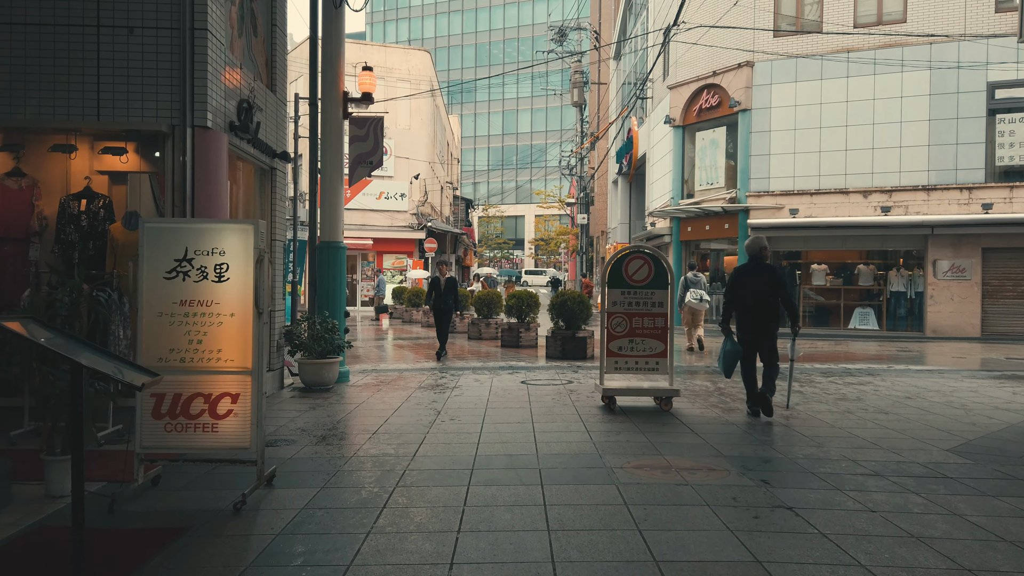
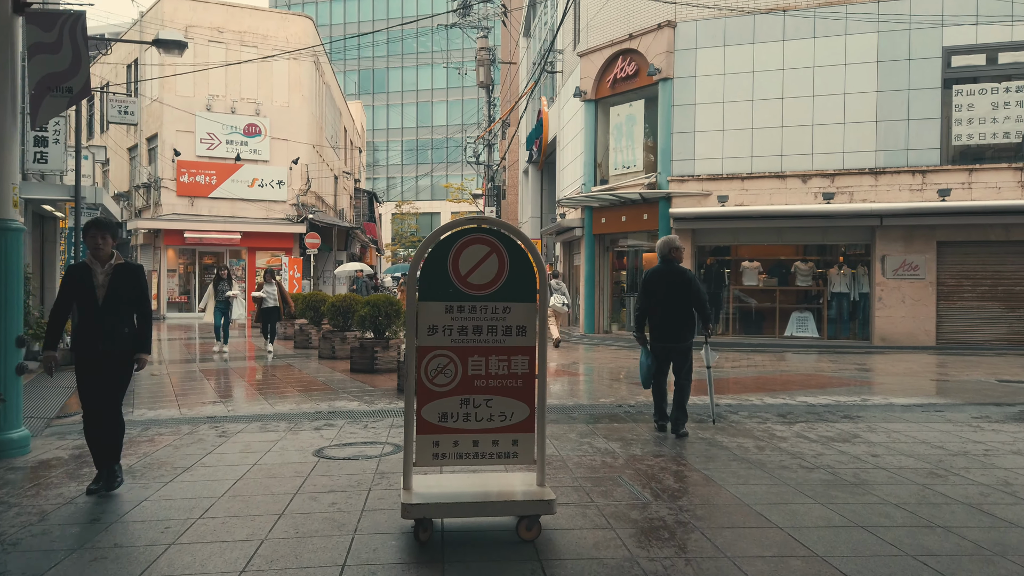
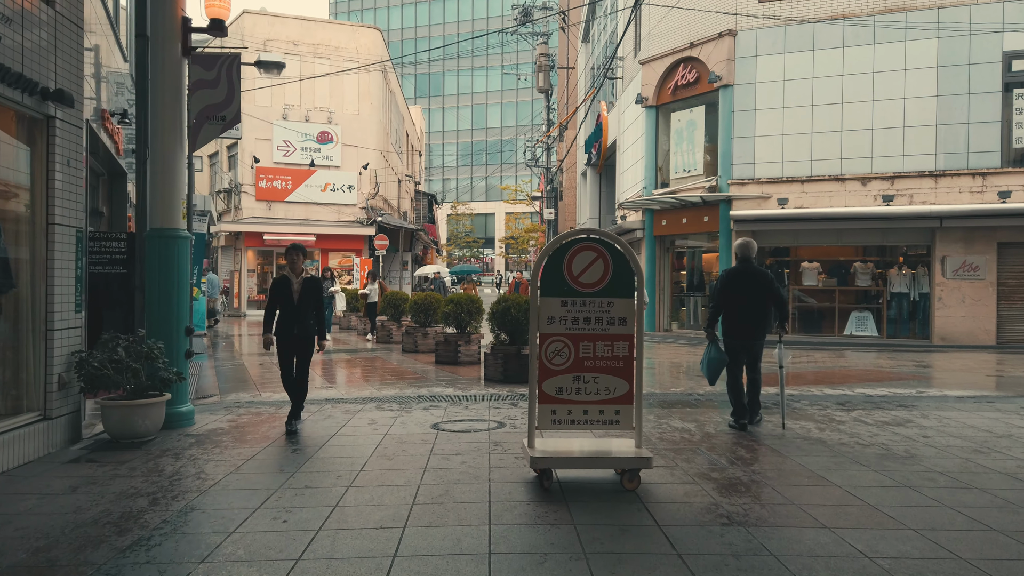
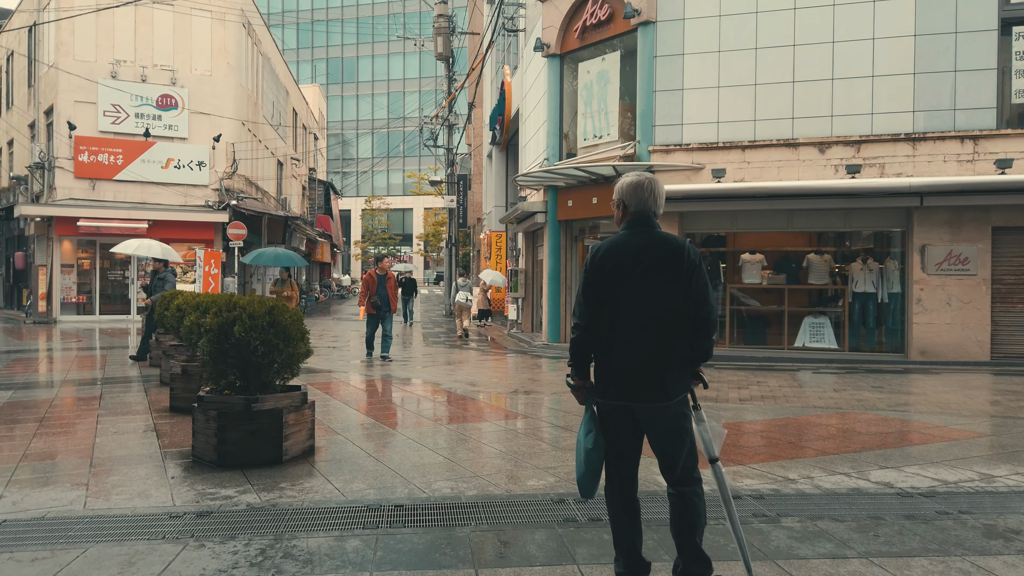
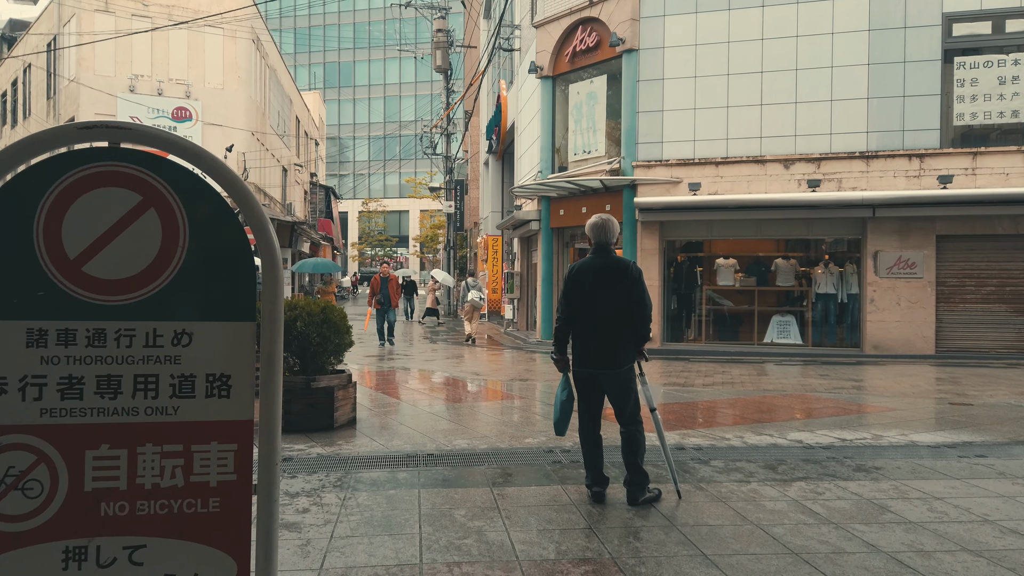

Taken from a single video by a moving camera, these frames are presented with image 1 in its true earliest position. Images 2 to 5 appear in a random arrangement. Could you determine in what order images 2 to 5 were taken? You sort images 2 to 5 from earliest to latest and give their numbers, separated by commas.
3, 2, 5, 4
